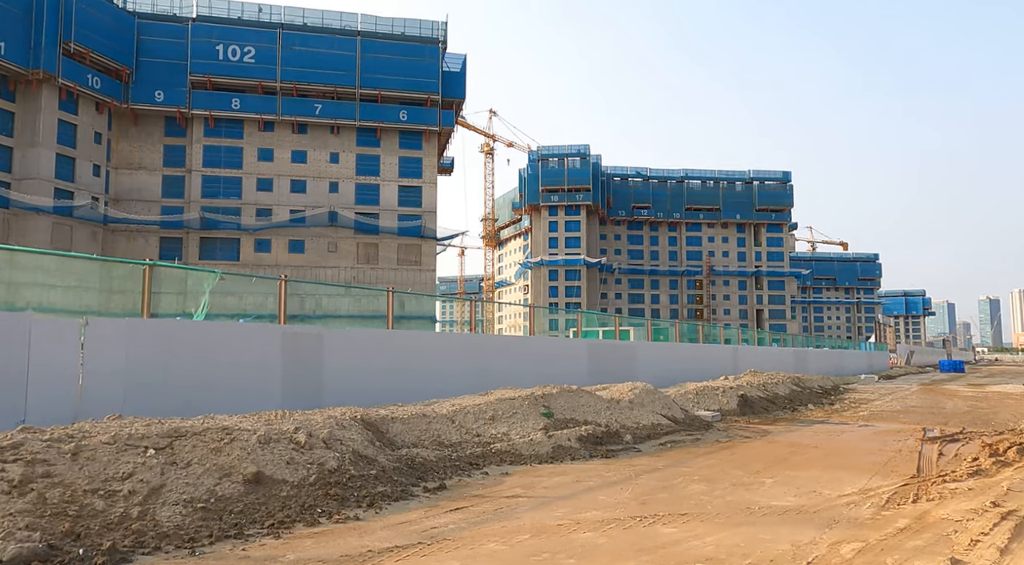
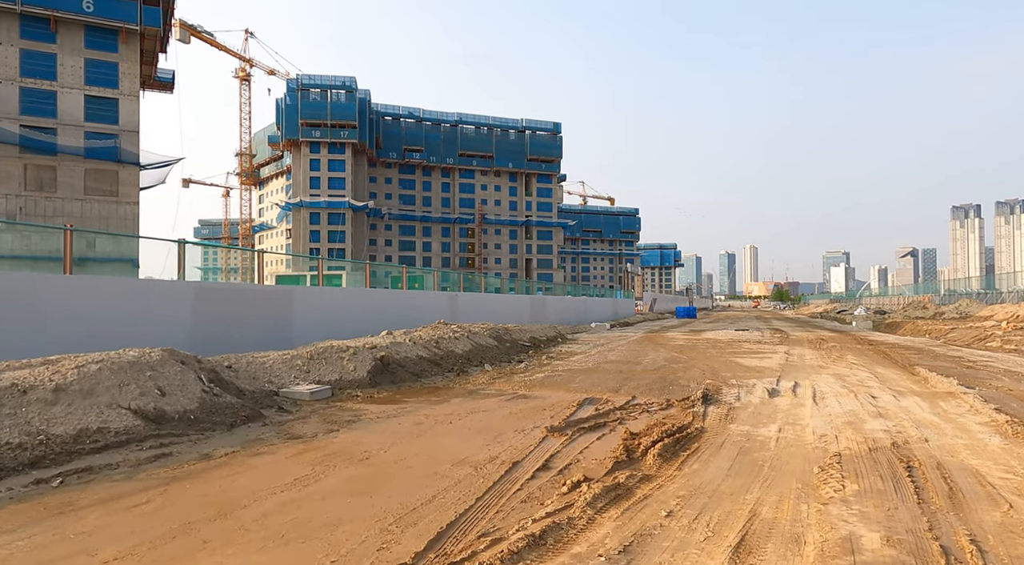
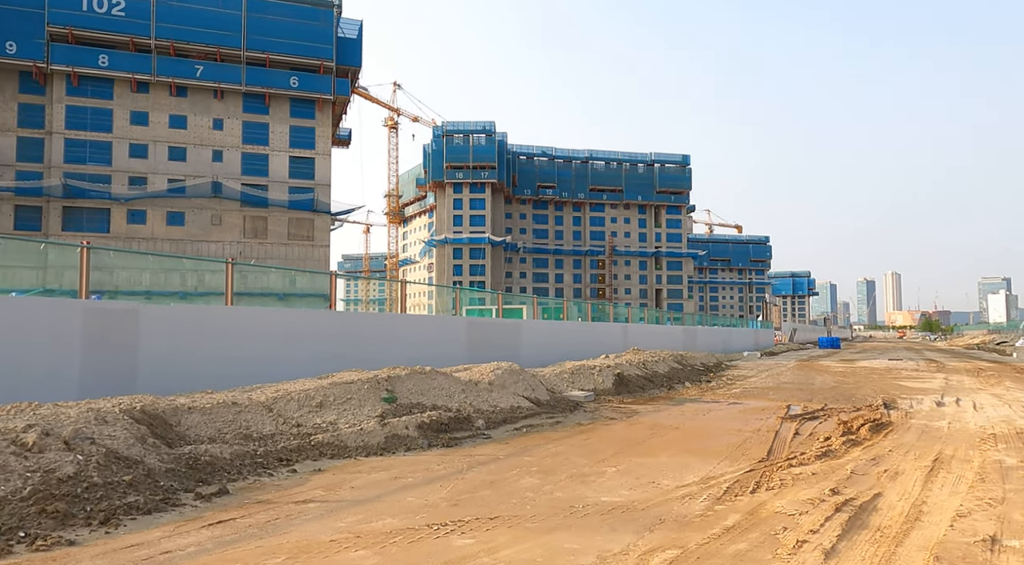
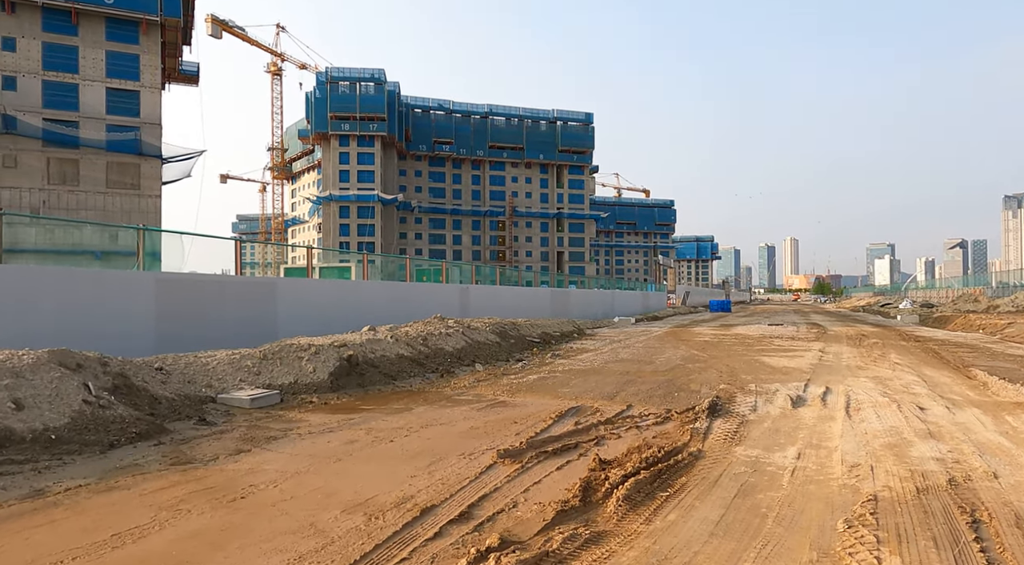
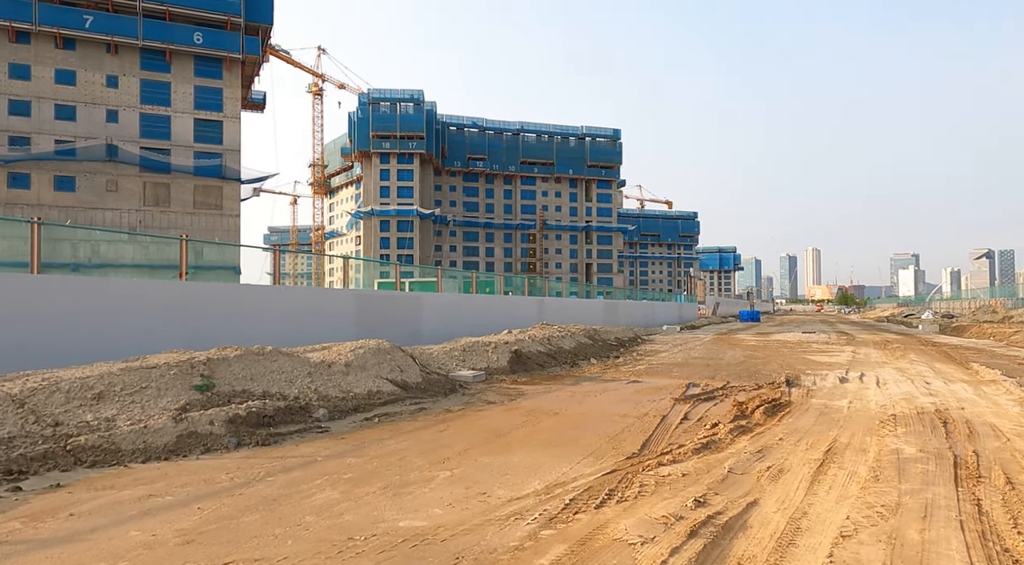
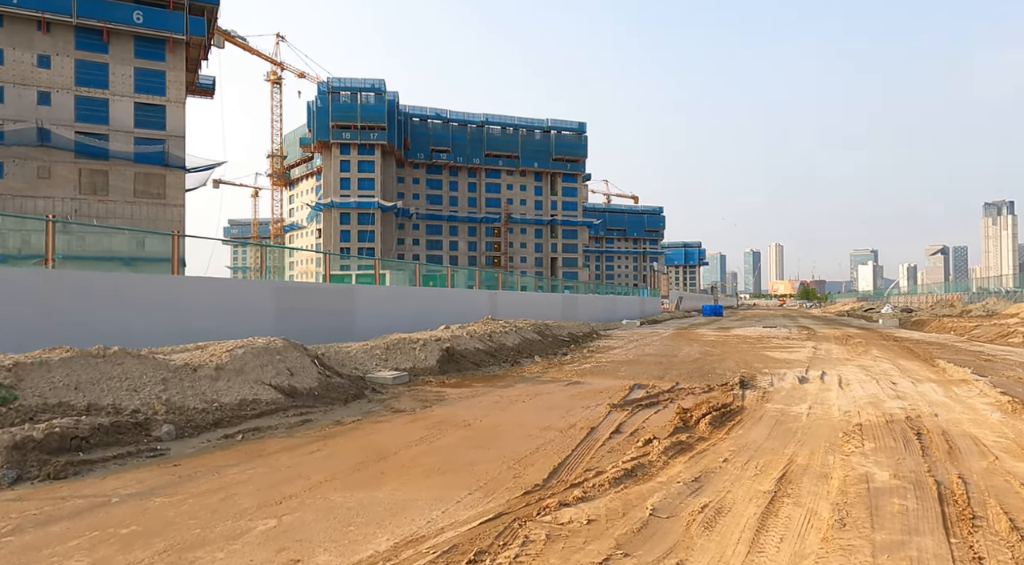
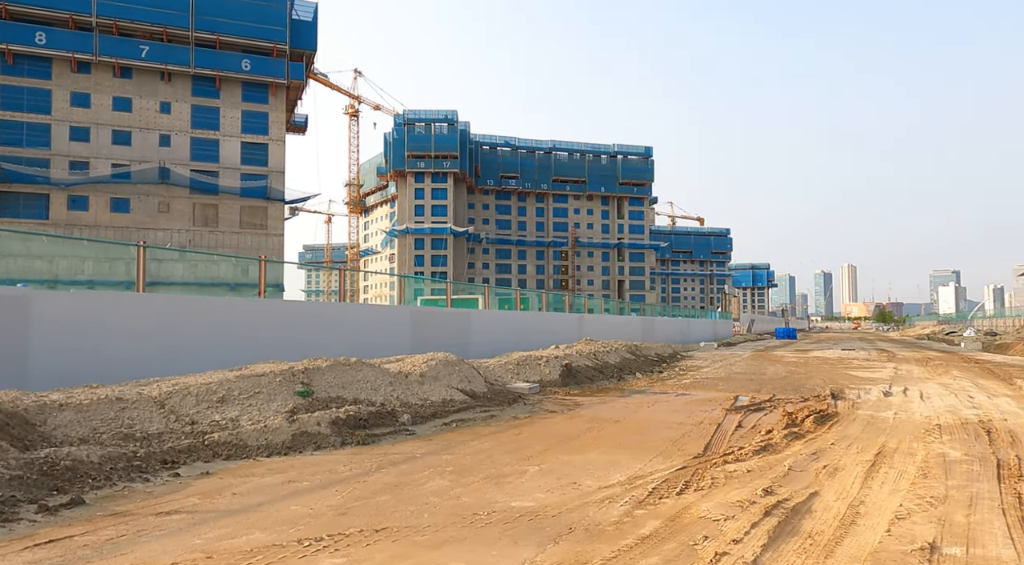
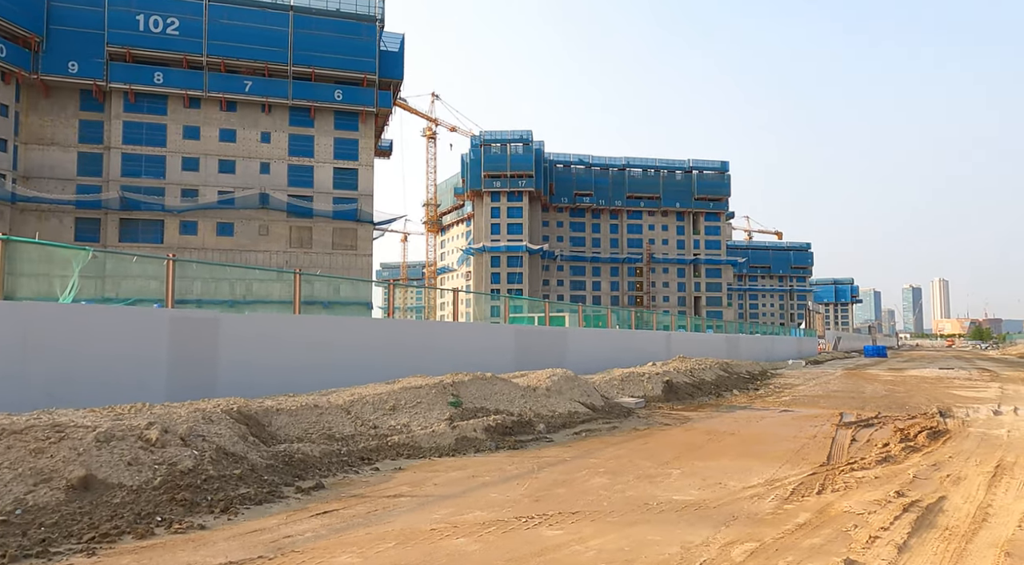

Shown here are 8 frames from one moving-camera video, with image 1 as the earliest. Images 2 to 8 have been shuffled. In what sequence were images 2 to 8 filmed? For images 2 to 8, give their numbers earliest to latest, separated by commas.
8, 3, 7, 5, 6, 2, 4
